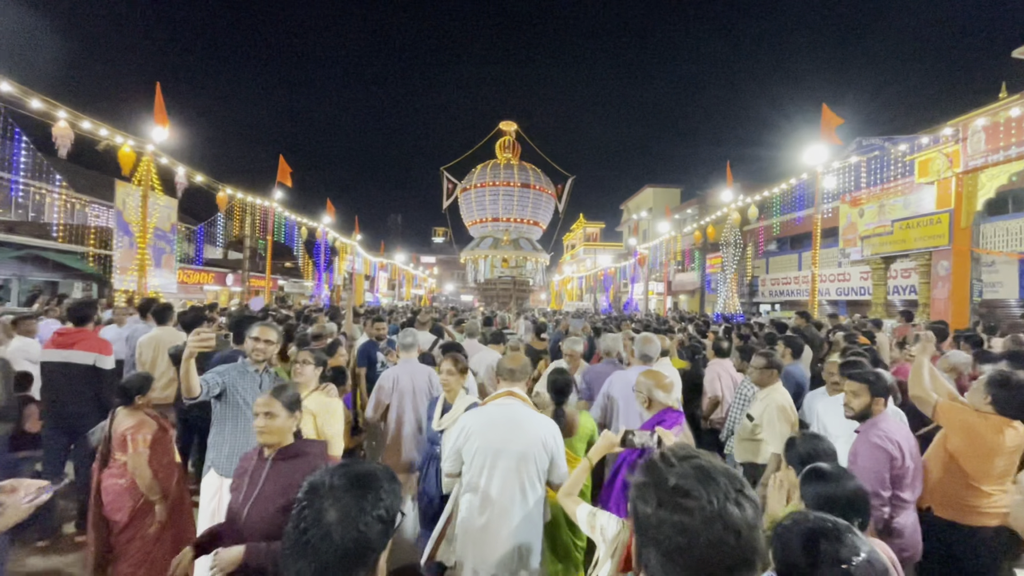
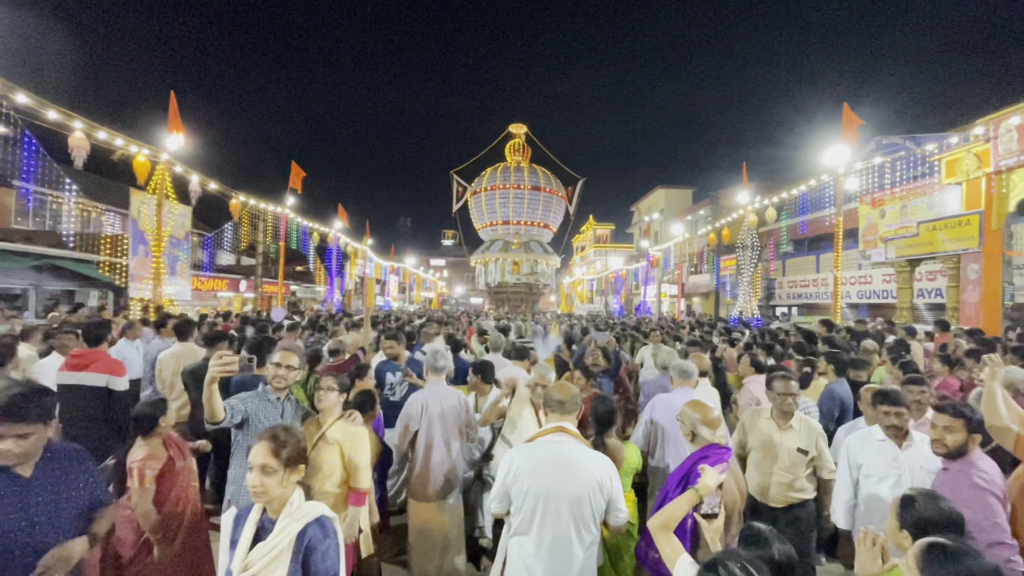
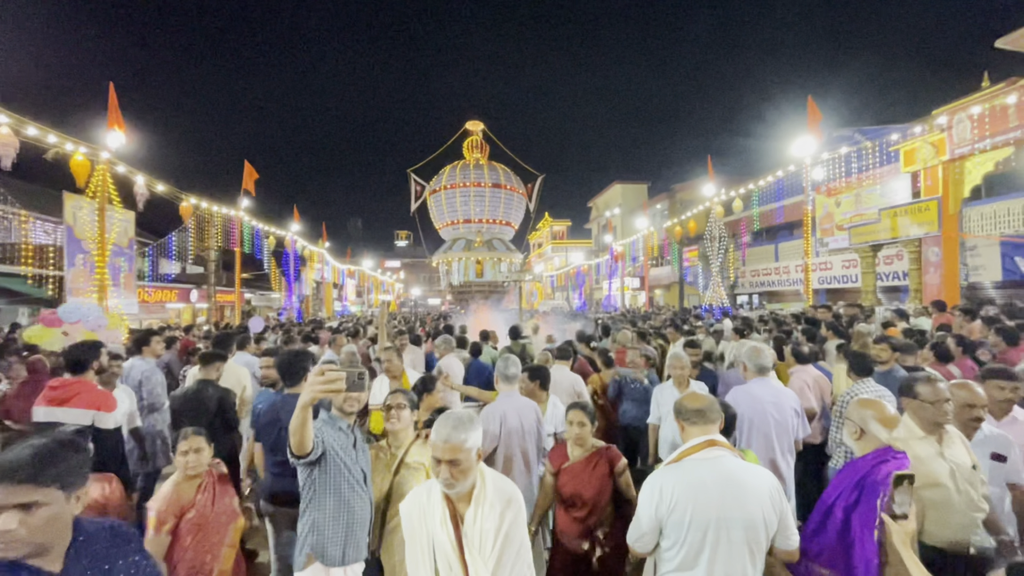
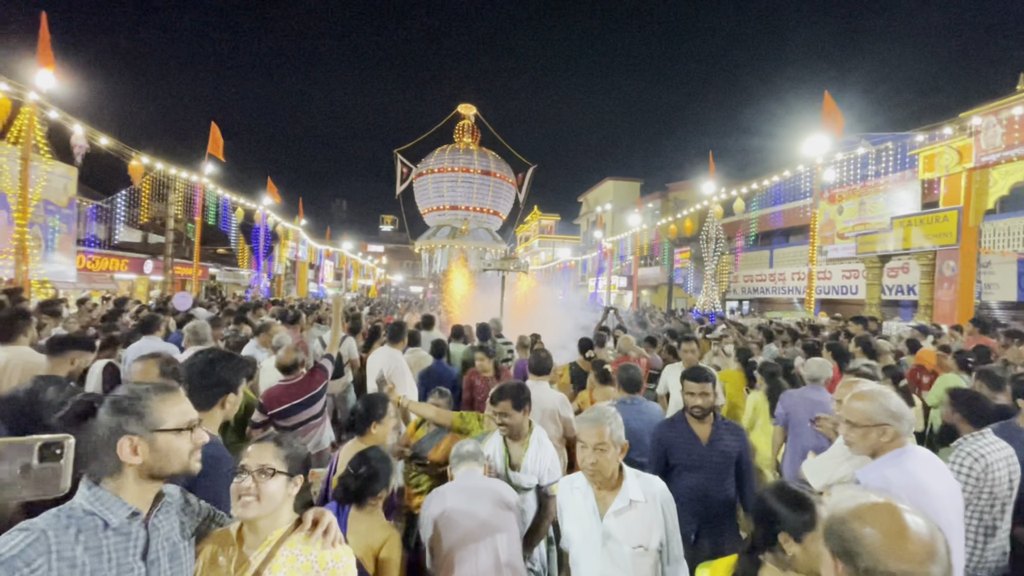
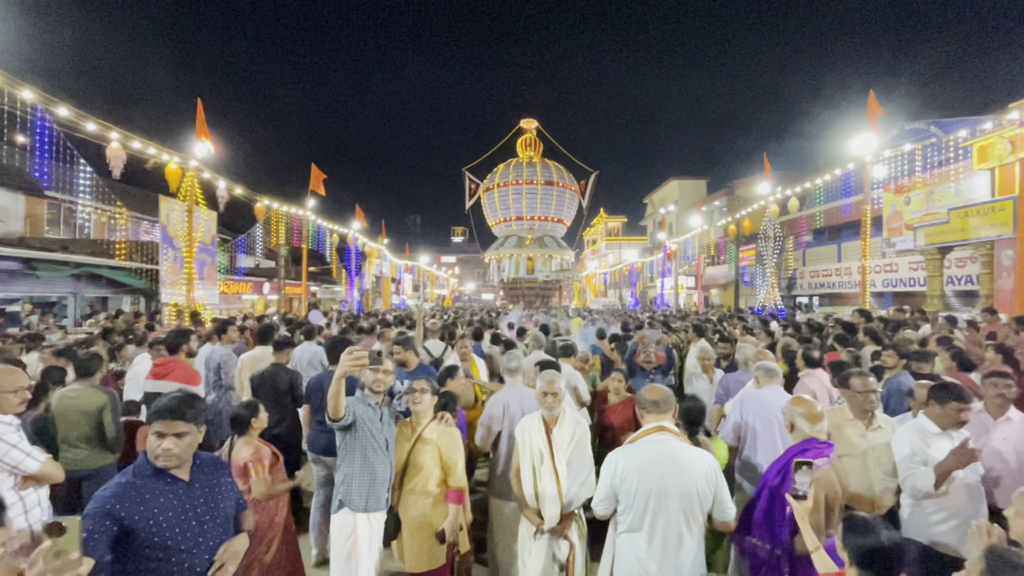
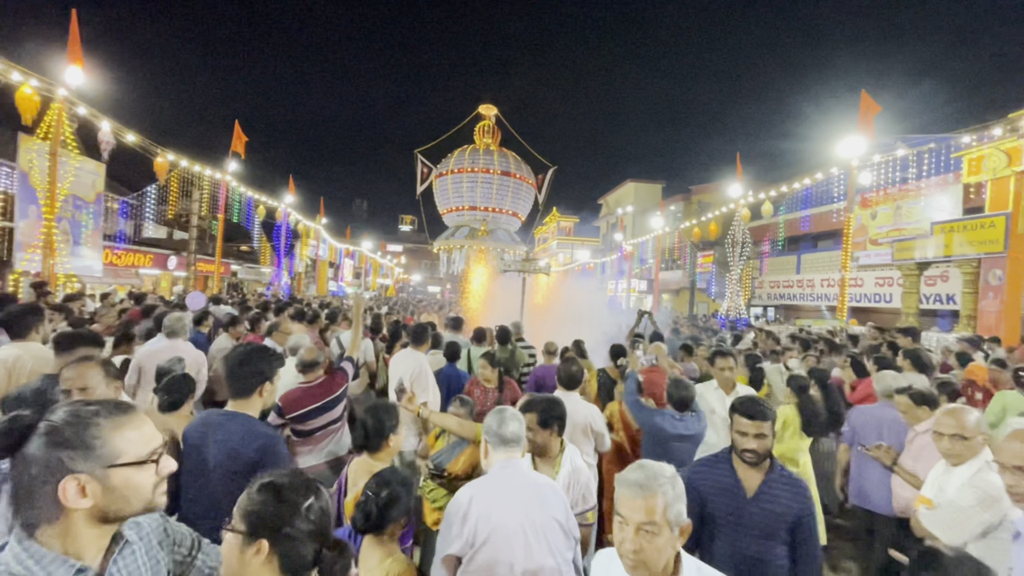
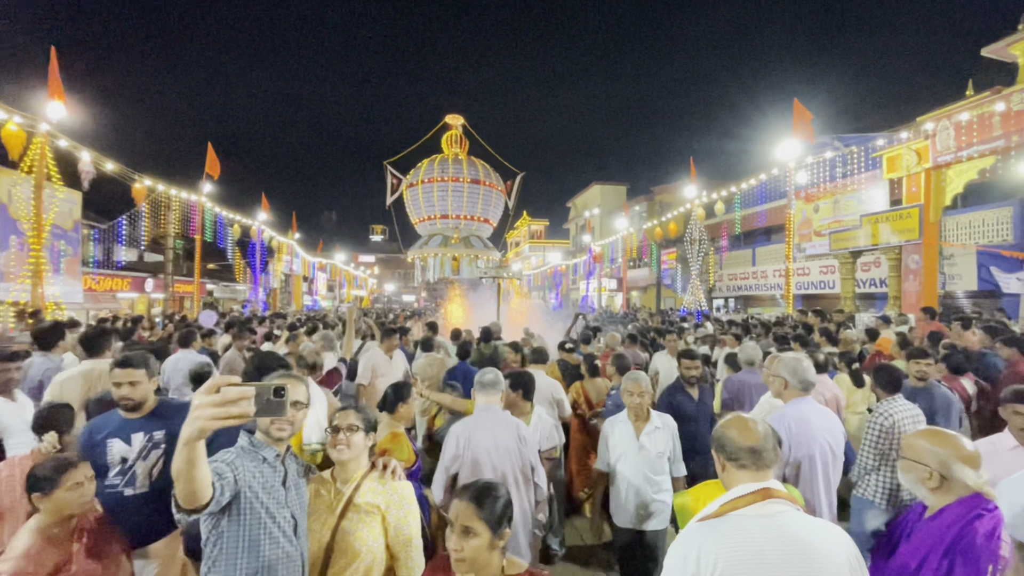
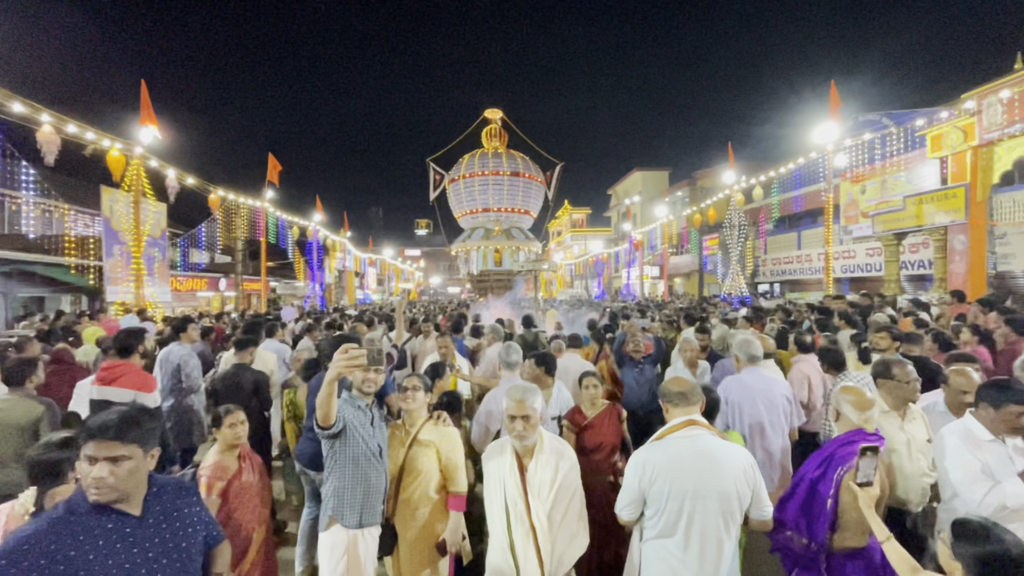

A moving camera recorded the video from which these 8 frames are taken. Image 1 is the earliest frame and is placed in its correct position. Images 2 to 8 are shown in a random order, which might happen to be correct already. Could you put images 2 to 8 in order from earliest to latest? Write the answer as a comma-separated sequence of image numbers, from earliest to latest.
2, 5, 8, 3, 7, 4, 6
